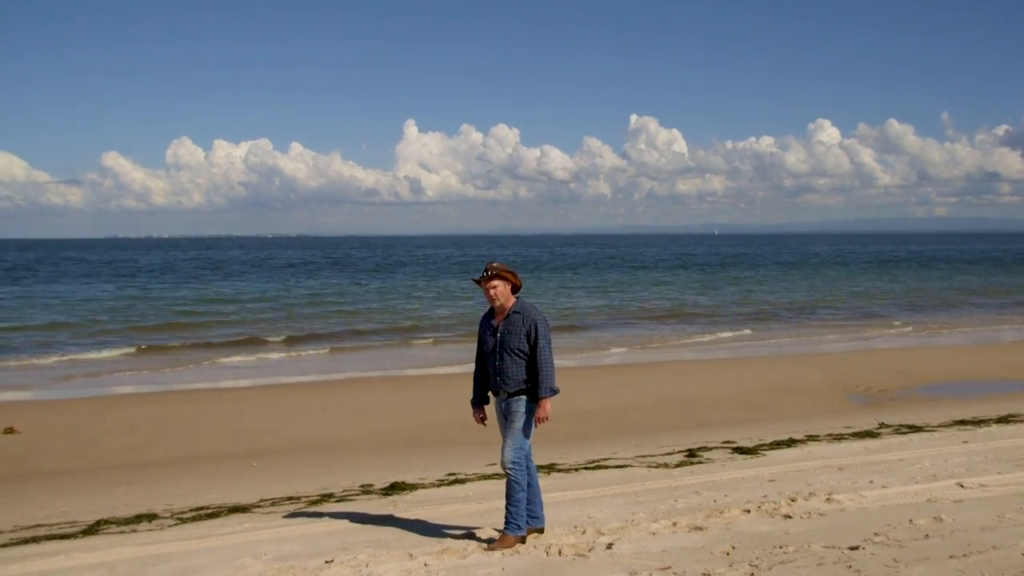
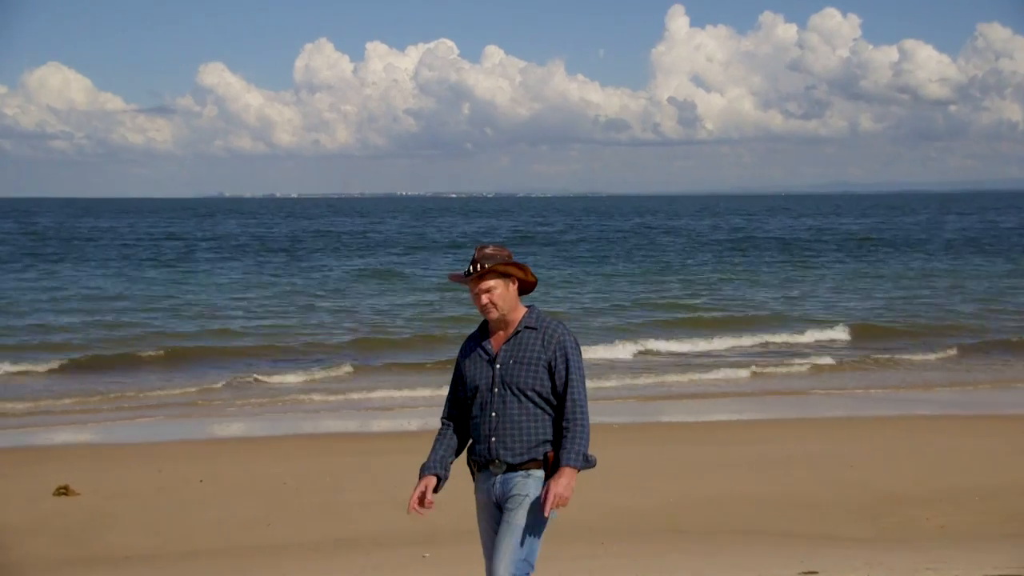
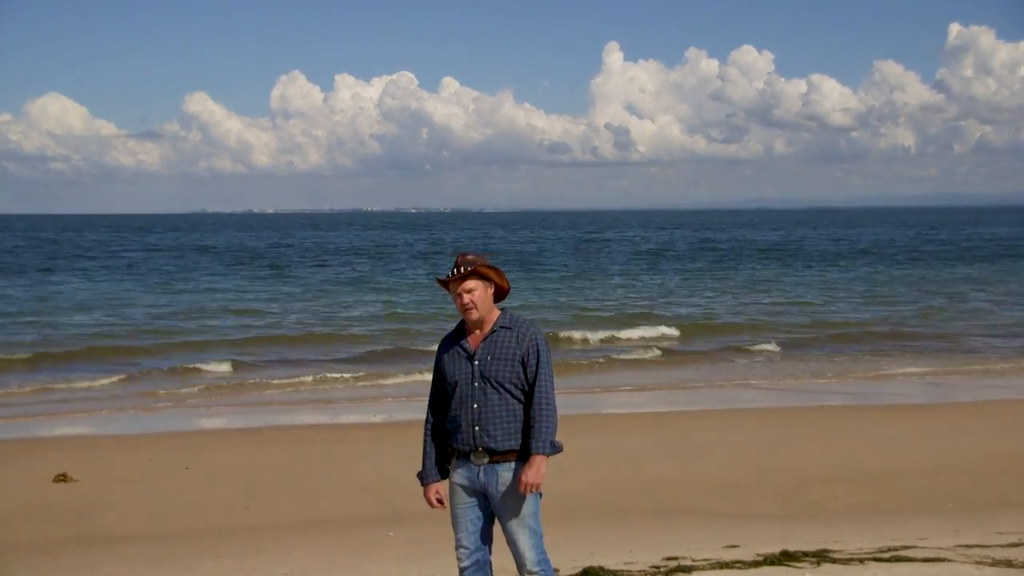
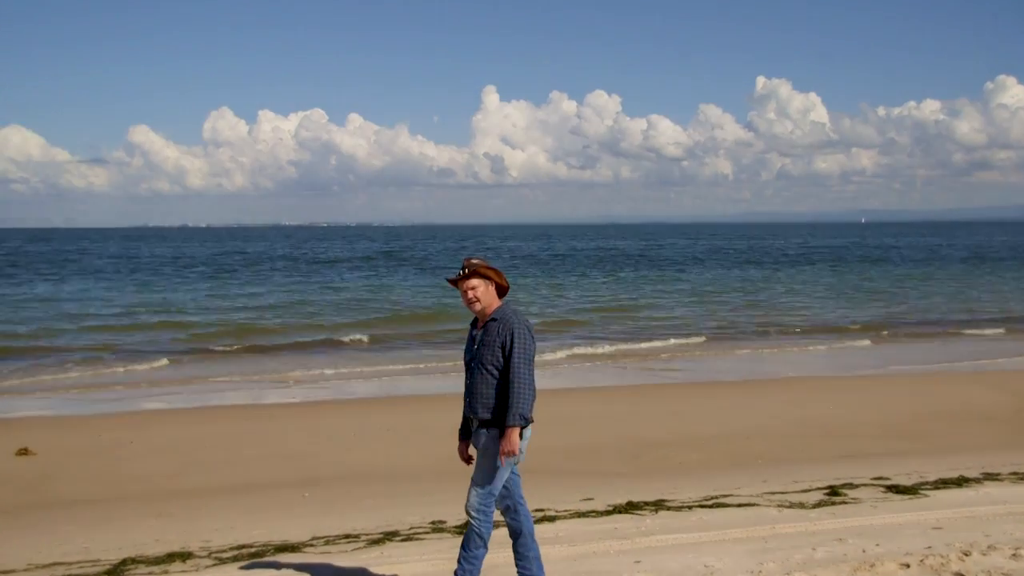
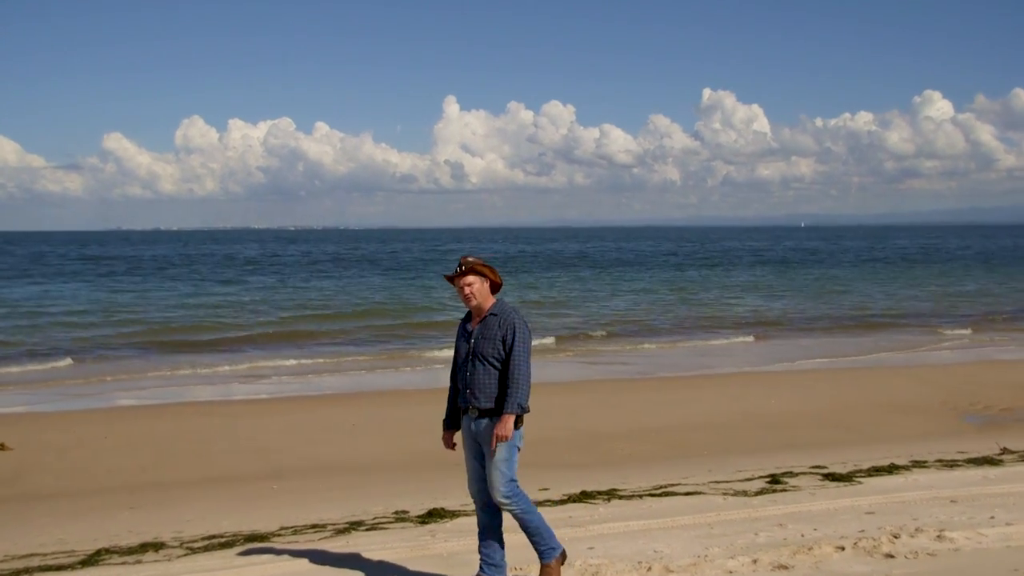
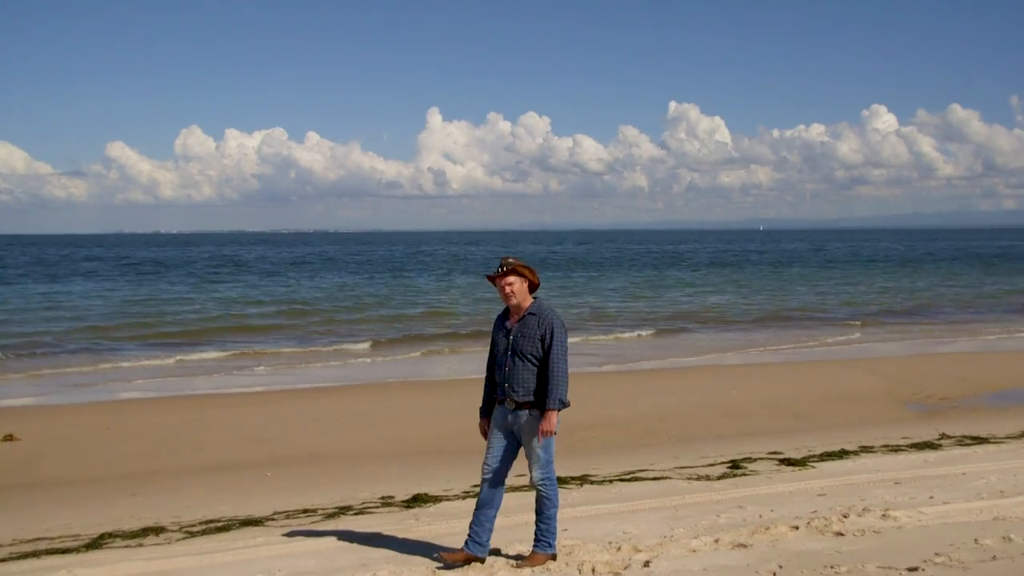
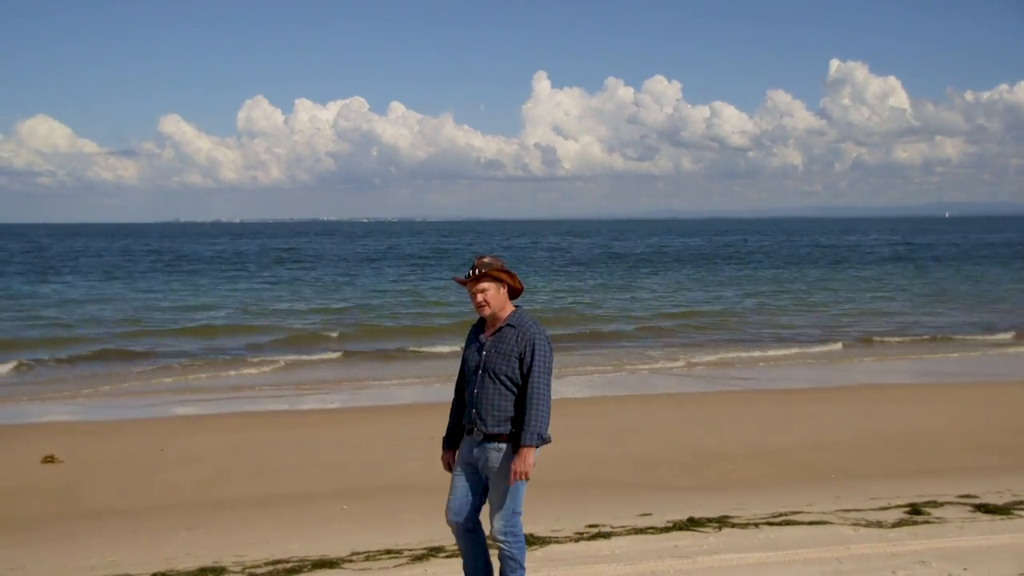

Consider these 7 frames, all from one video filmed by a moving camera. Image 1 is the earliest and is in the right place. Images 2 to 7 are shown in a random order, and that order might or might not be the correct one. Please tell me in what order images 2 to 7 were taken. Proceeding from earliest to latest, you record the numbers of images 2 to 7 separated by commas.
6, 5, 4, 7, 3, 2
